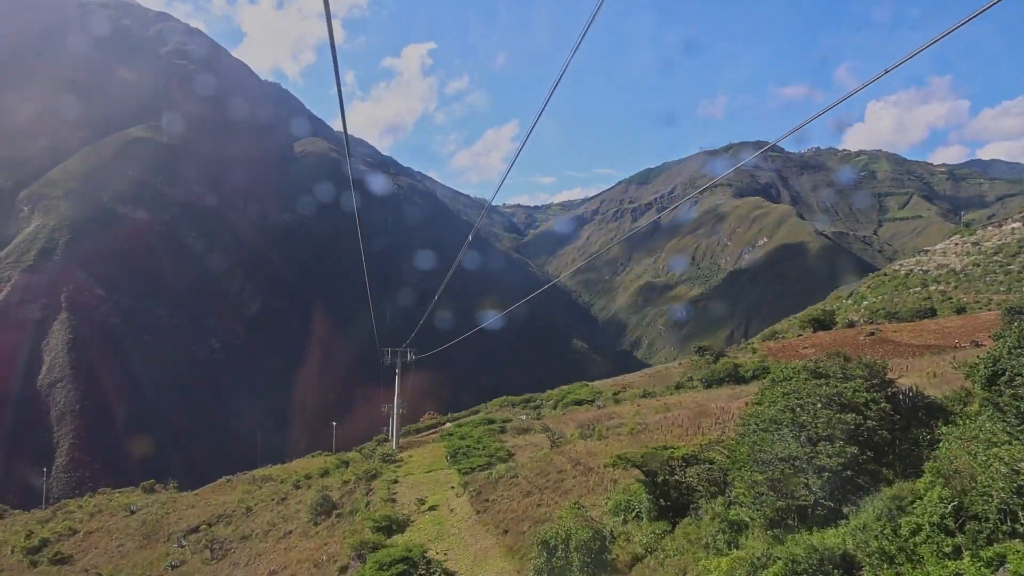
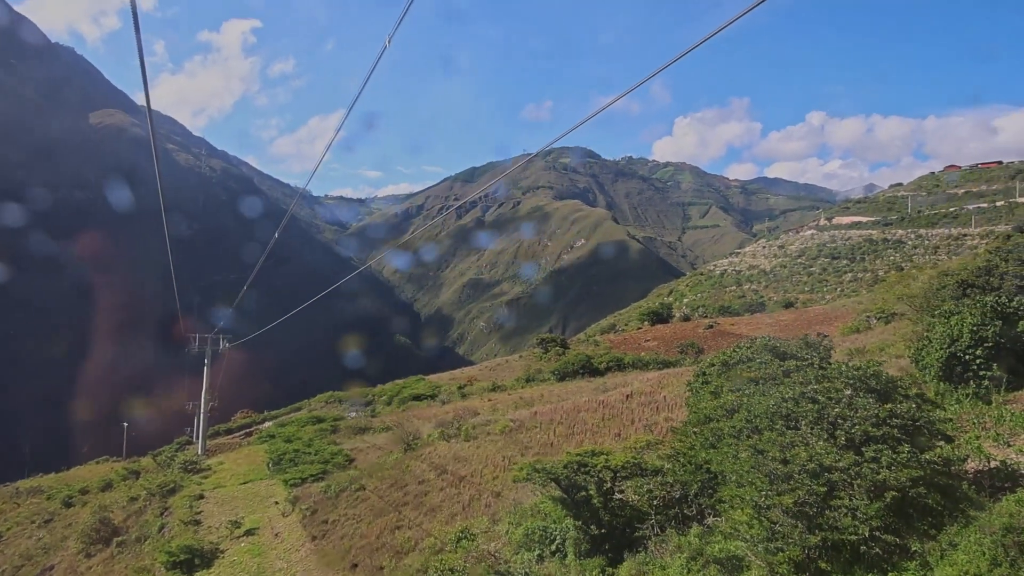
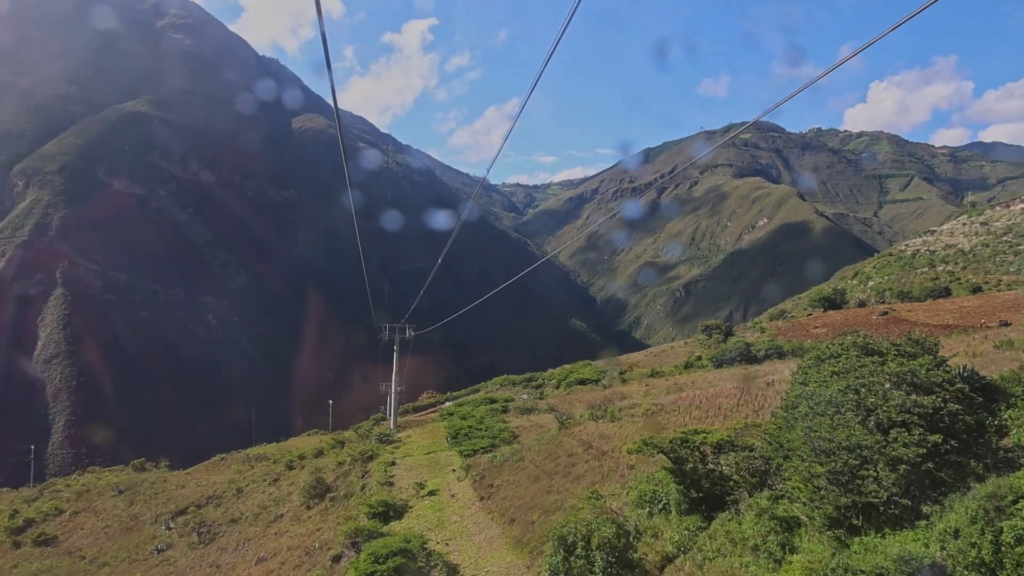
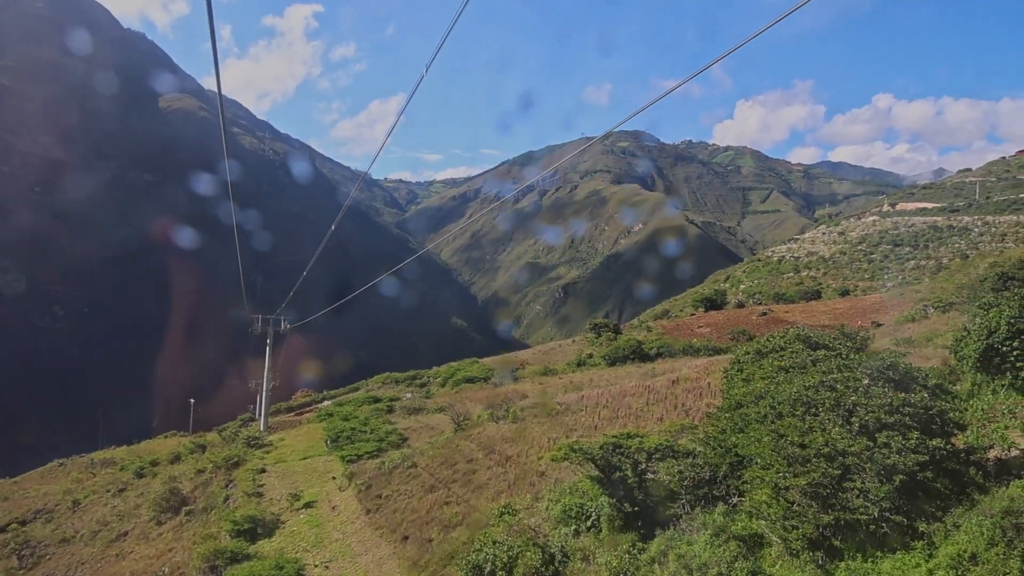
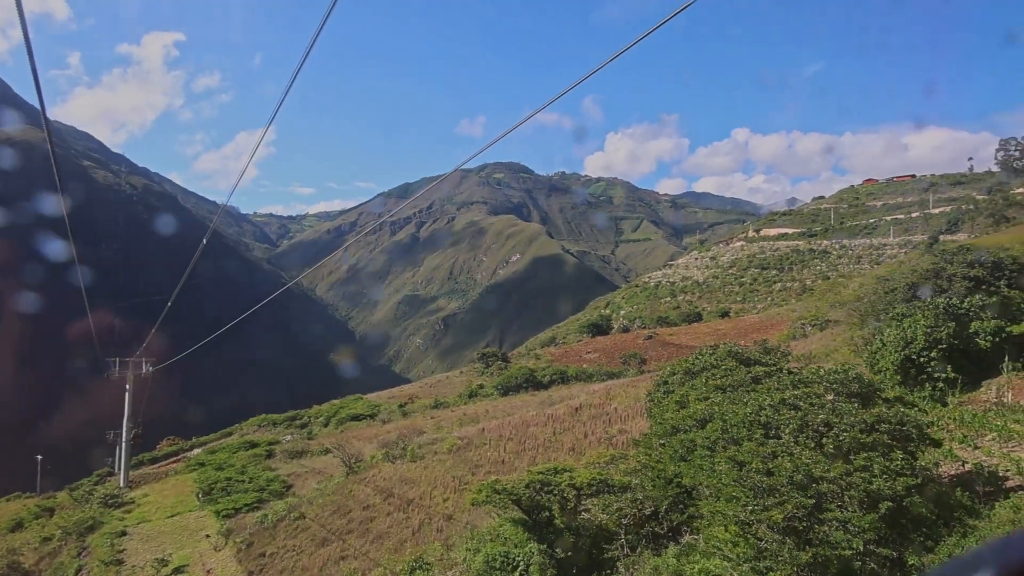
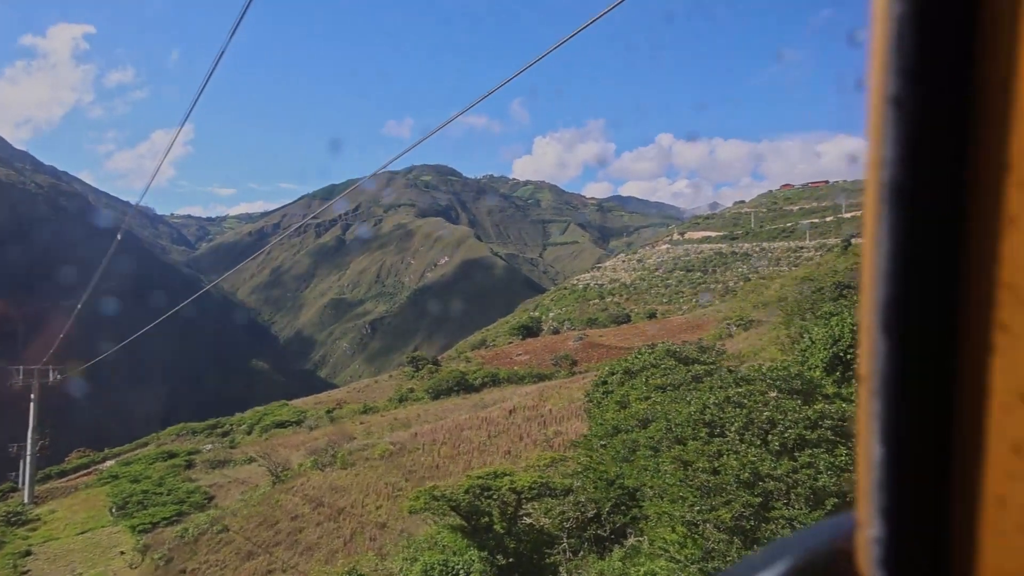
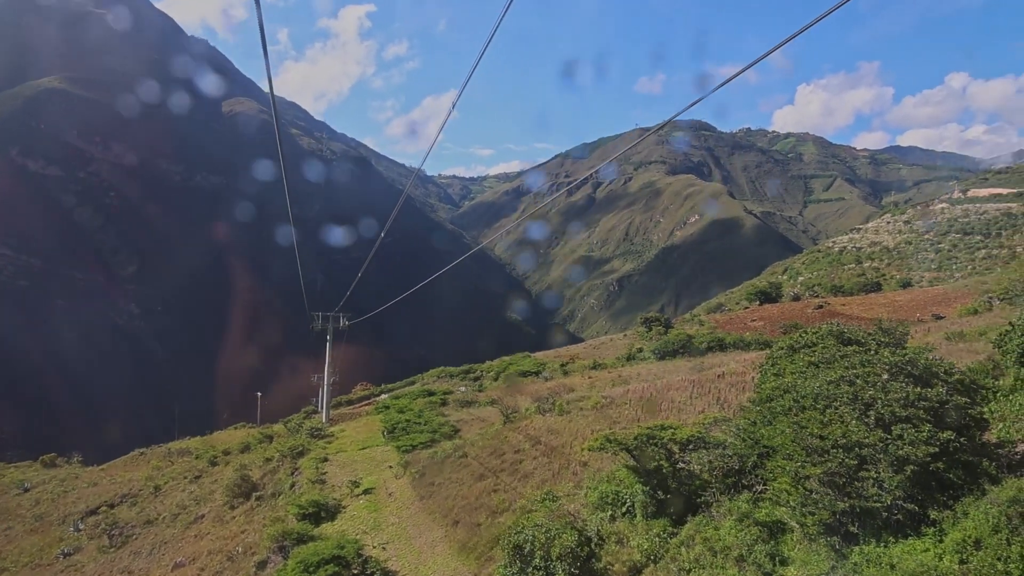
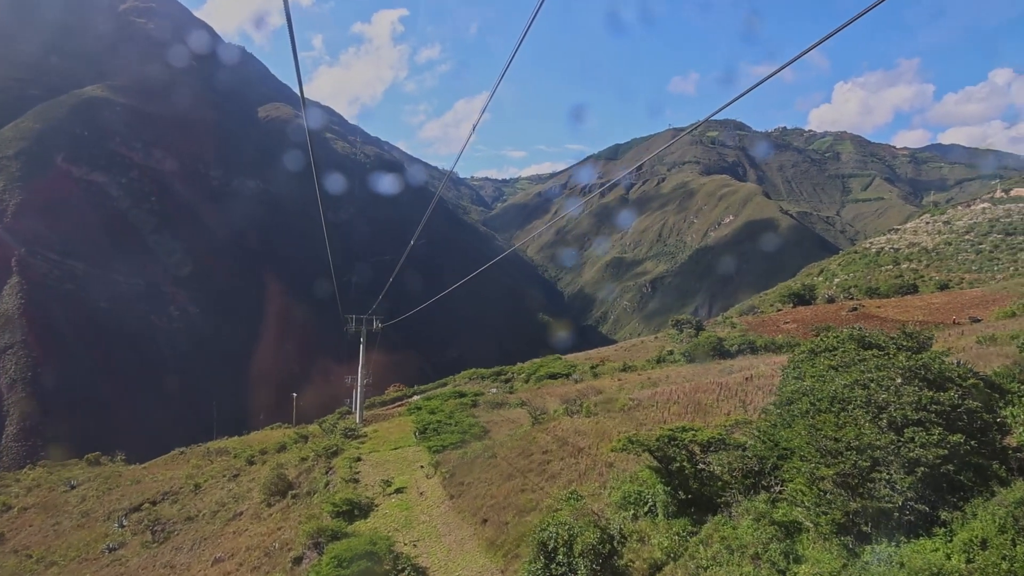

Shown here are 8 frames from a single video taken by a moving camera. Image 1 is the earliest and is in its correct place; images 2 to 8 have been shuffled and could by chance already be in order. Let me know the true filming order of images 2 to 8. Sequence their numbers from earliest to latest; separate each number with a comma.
3, 8, 7, 4, 2, 5, 6
